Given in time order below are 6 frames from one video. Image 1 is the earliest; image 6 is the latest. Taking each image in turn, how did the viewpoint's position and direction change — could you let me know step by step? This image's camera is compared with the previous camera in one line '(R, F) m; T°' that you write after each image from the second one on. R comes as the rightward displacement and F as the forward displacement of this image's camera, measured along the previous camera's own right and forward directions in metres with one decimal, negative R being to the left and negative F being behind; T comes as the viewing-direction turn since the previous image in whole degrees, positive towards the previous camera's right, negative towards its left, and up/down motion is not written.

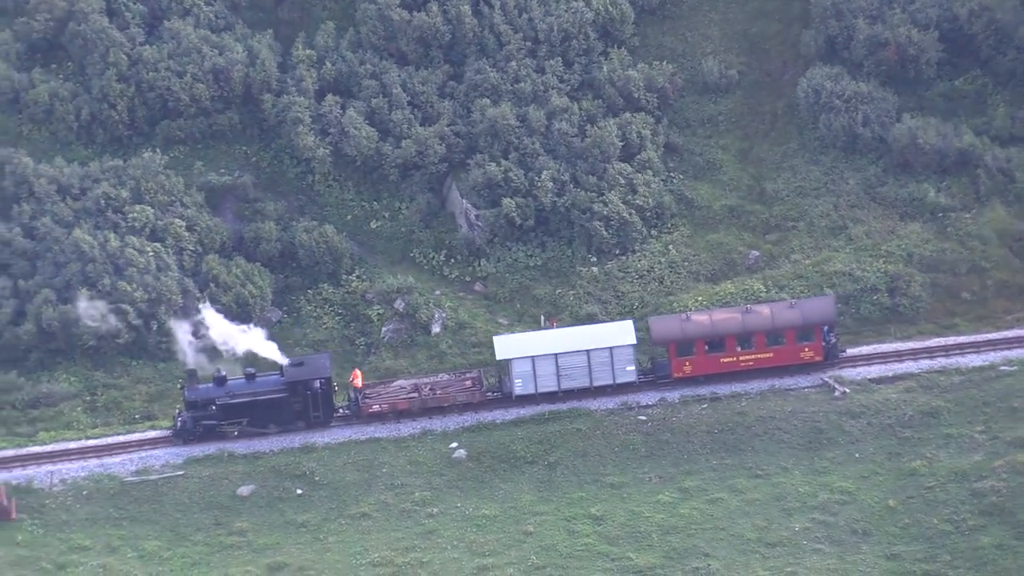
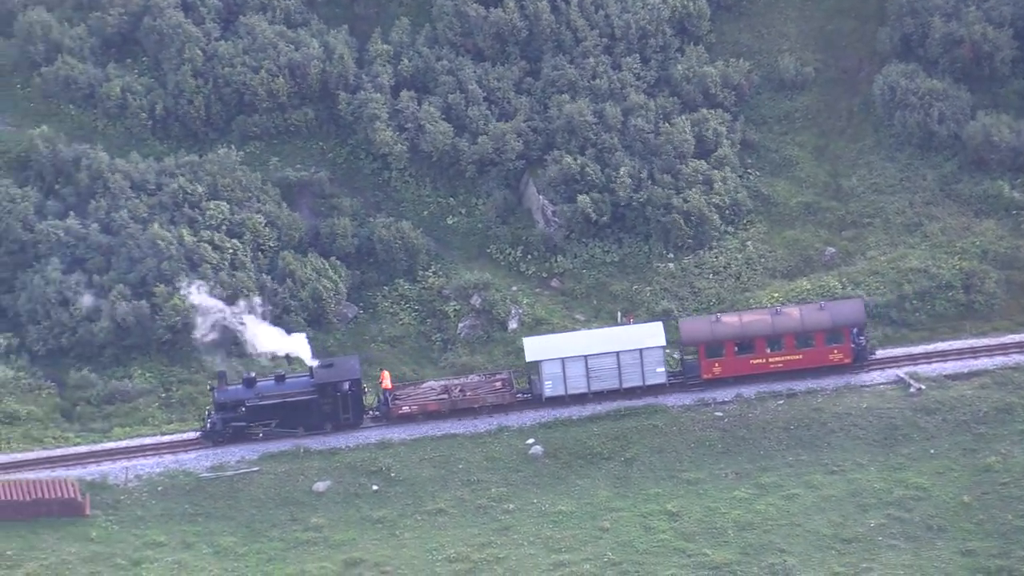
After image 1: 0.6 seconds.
(-2.9, 0.0) m; 0°
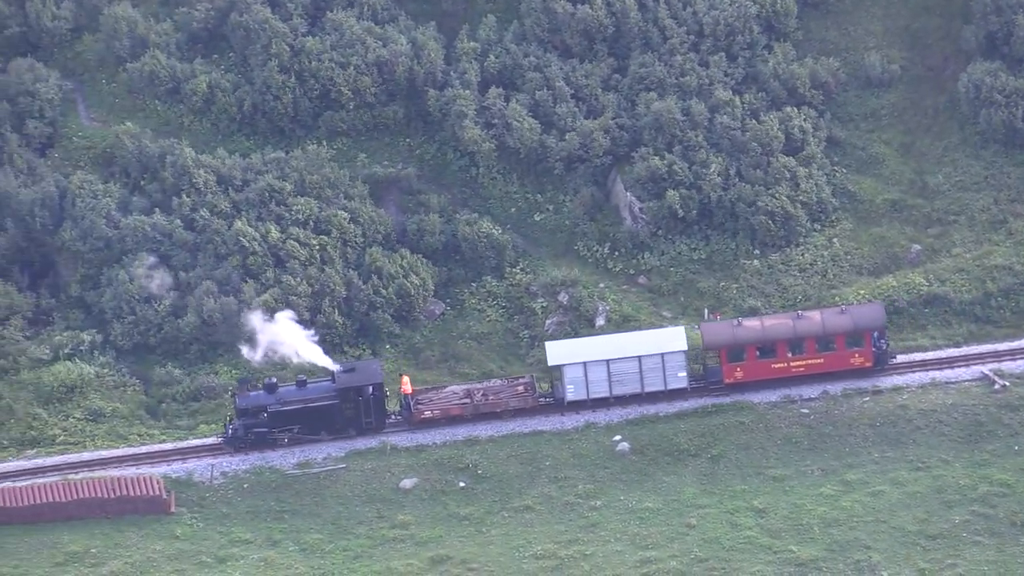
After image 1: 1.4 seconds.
(-3.4, 0.0) m; +1°
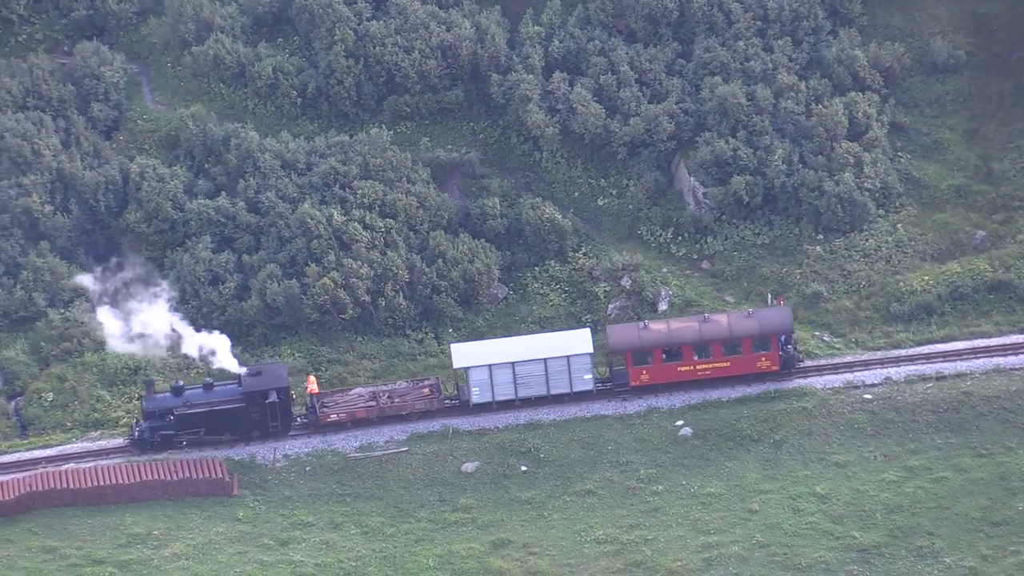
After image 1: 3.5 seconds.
(-1.8, 0.0) m; -1°
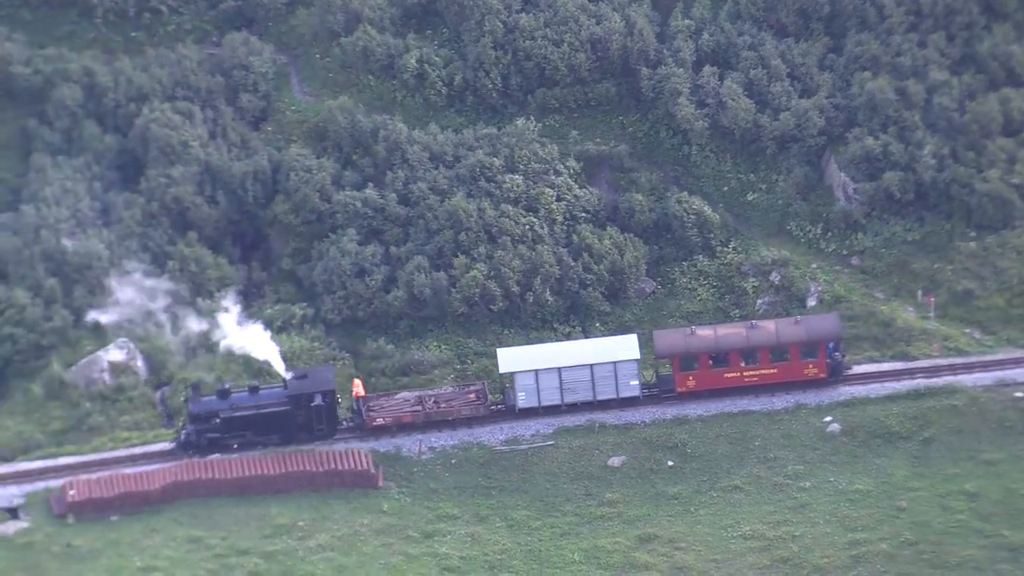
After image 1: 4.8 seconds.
(-4.7, +0.1) m; -1°
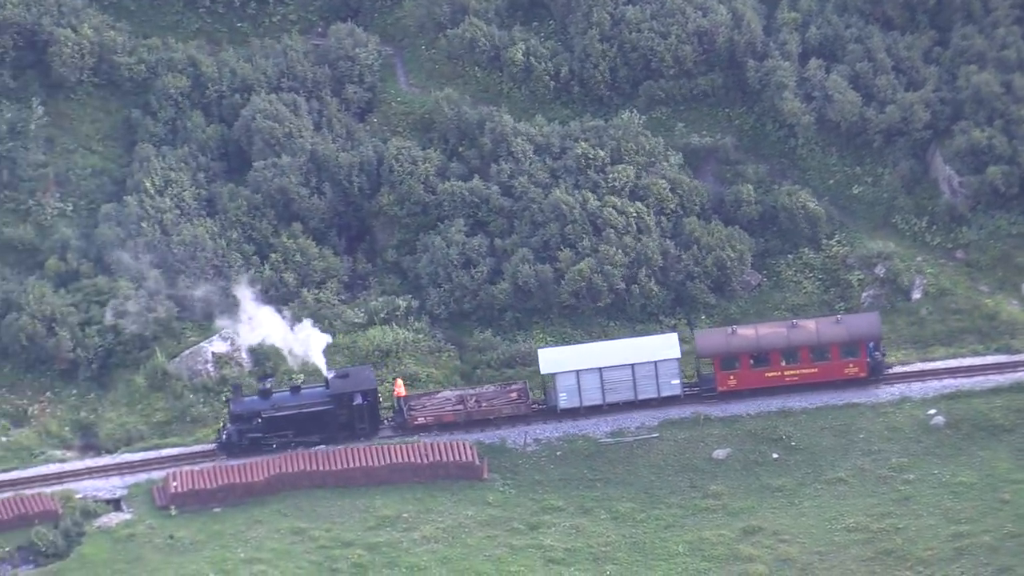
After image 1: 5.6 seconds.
(-3.9, 0.0) m; 0°
